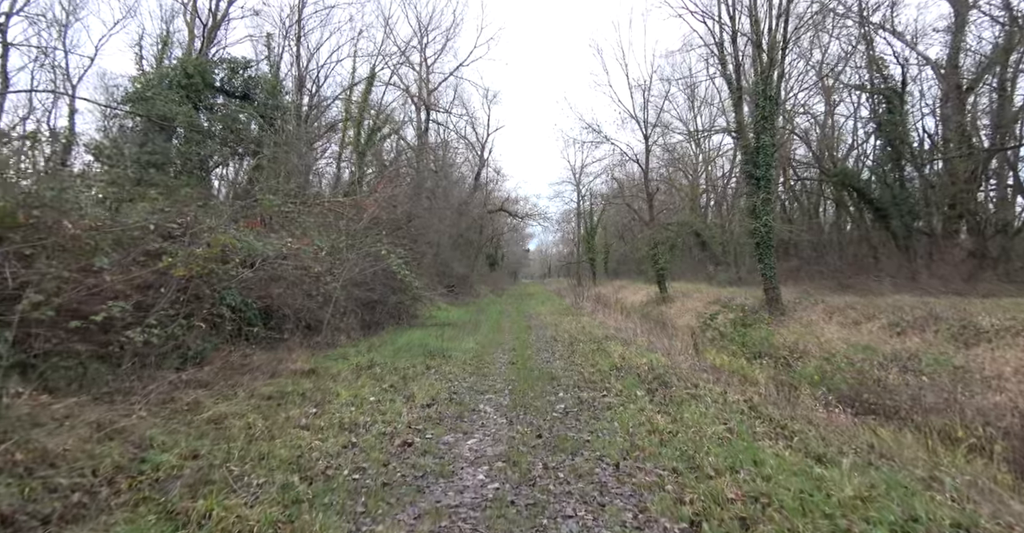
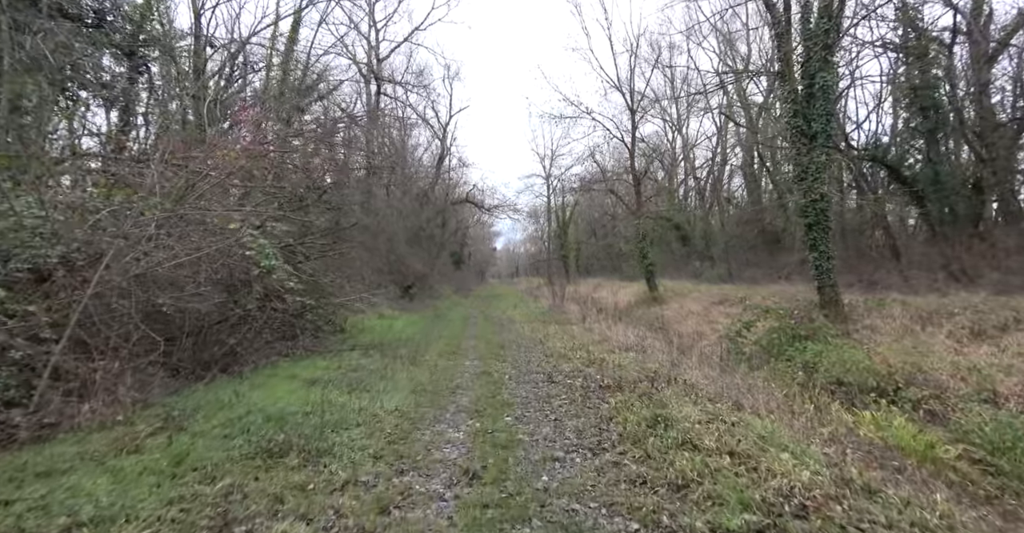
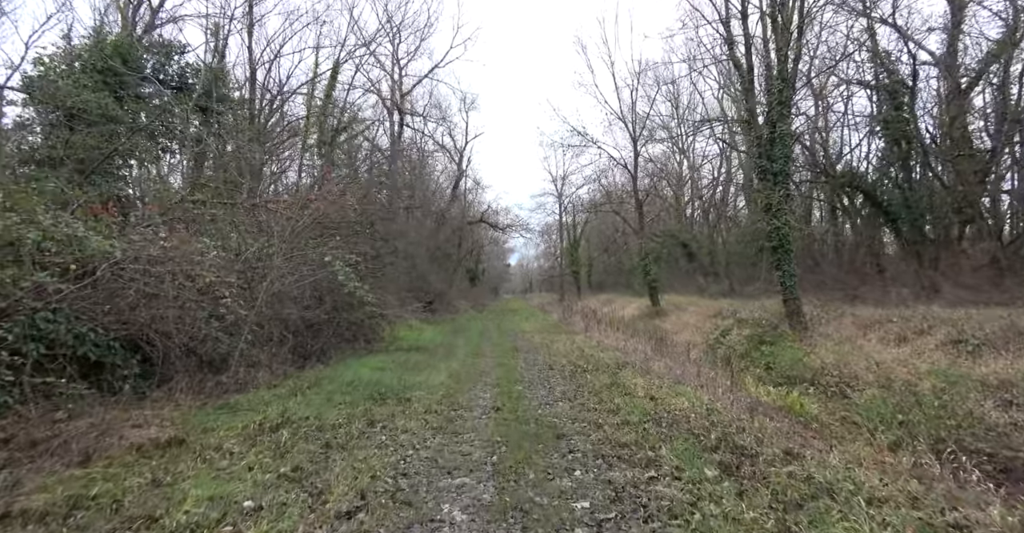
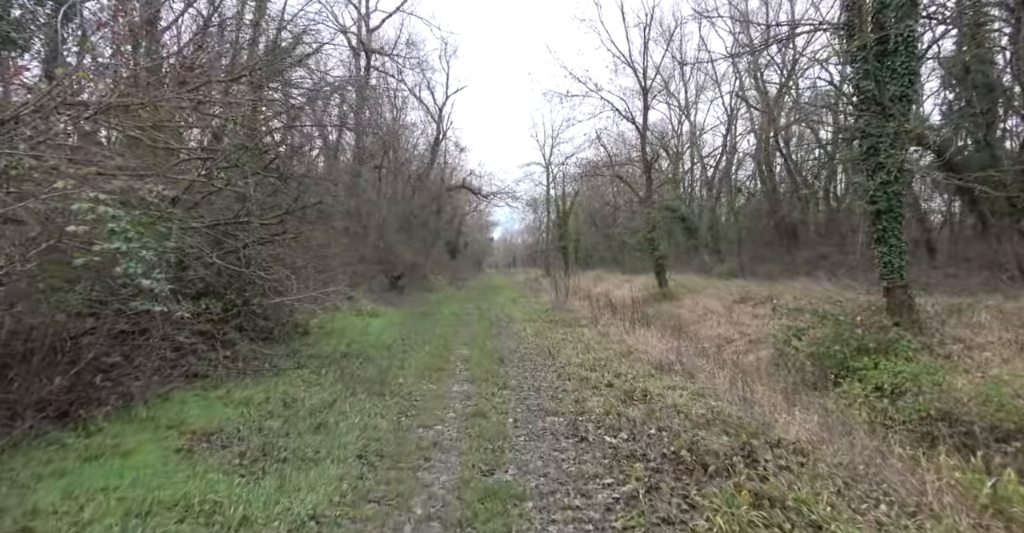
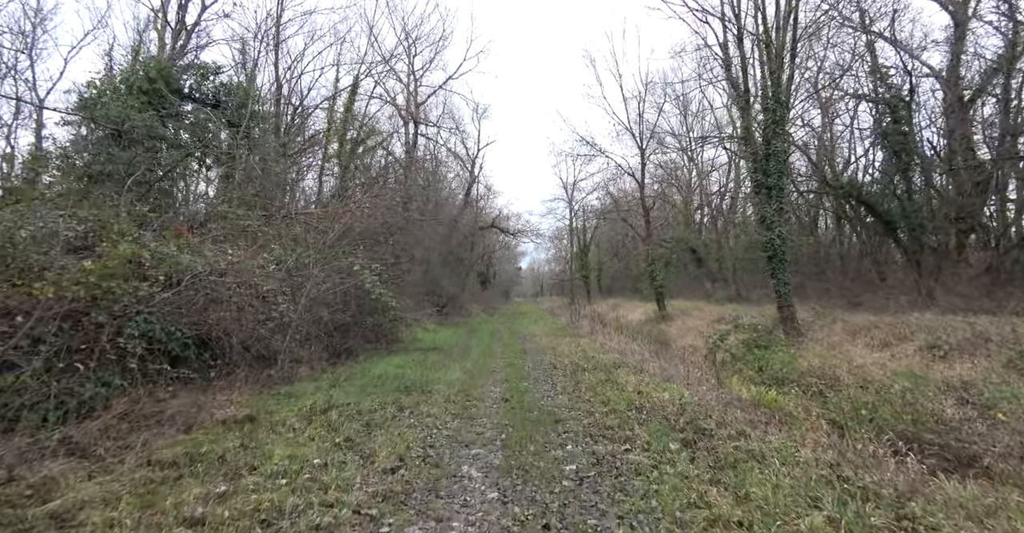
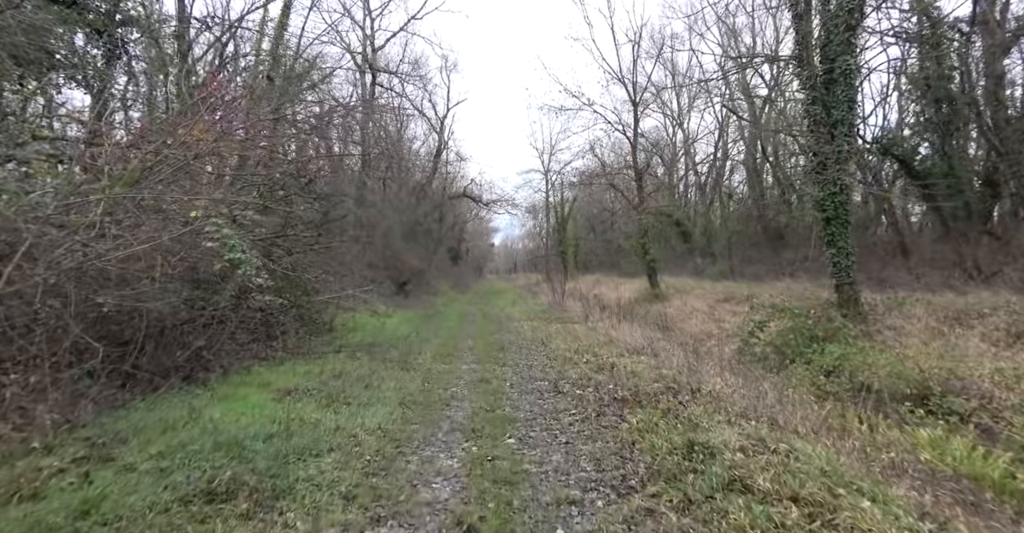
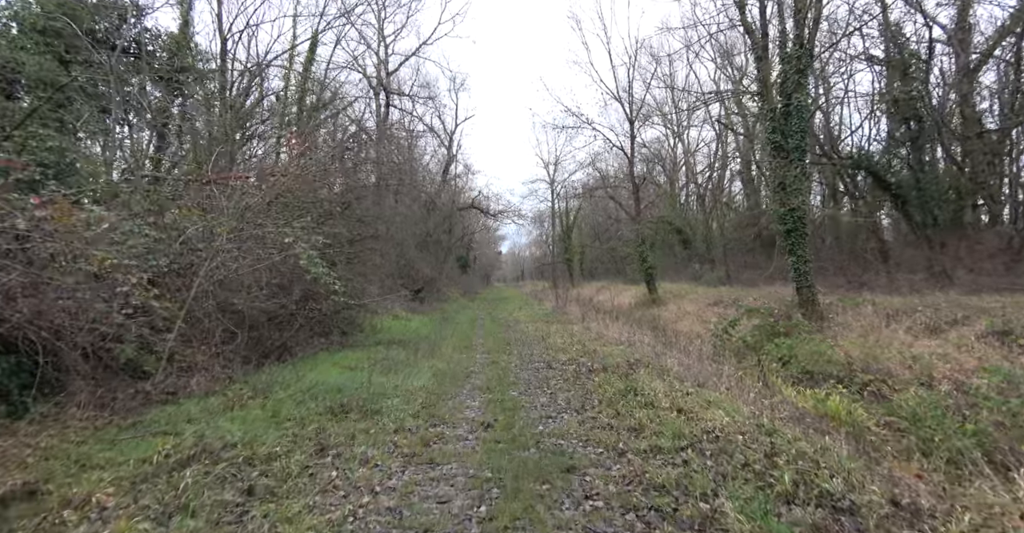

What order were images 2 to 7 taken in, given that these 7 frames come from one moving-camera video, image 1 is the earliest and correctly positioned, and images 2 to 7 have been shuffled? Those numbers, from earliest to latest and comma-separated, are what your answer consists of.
5, 3, 7, 2, 6, 4
